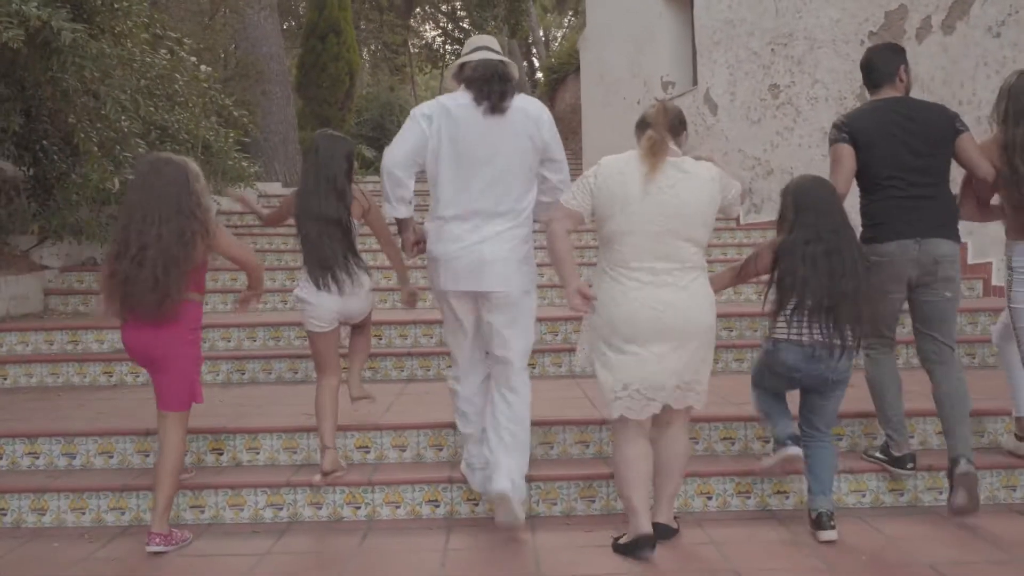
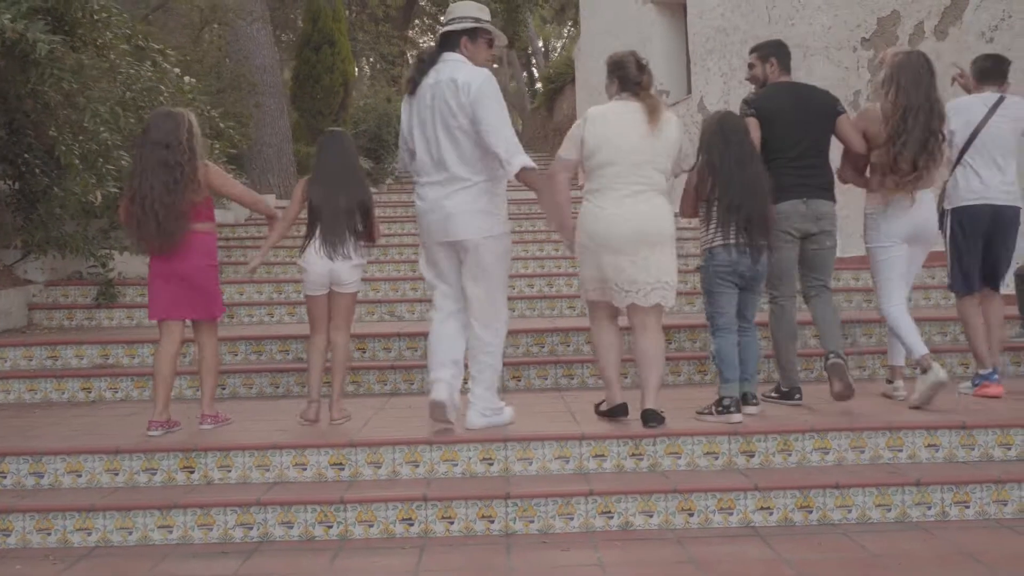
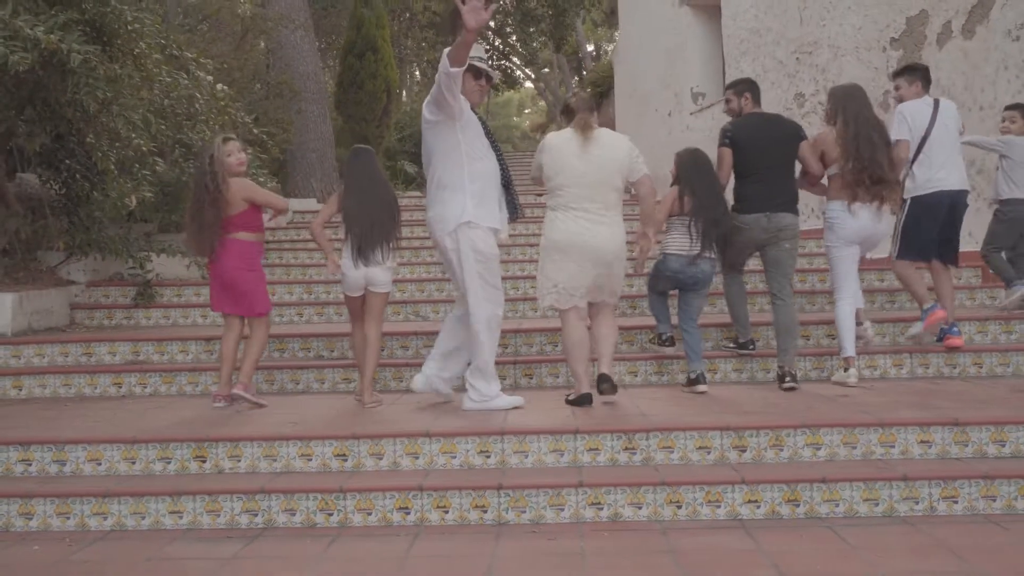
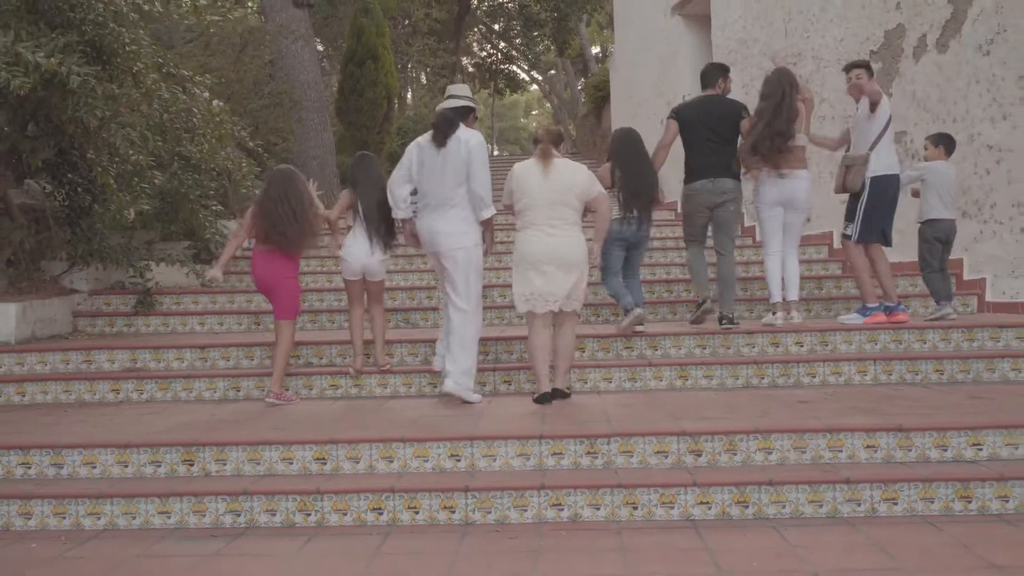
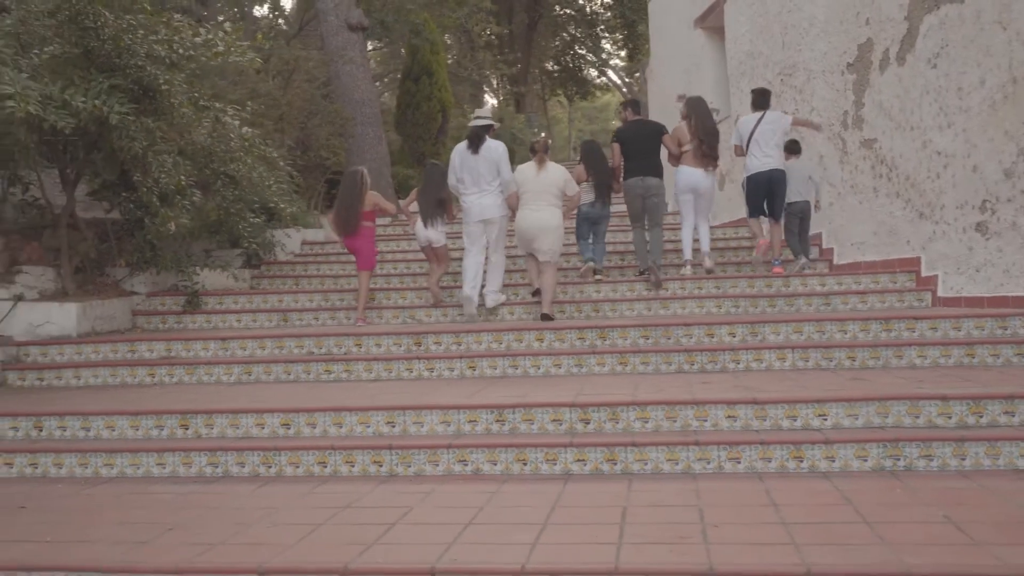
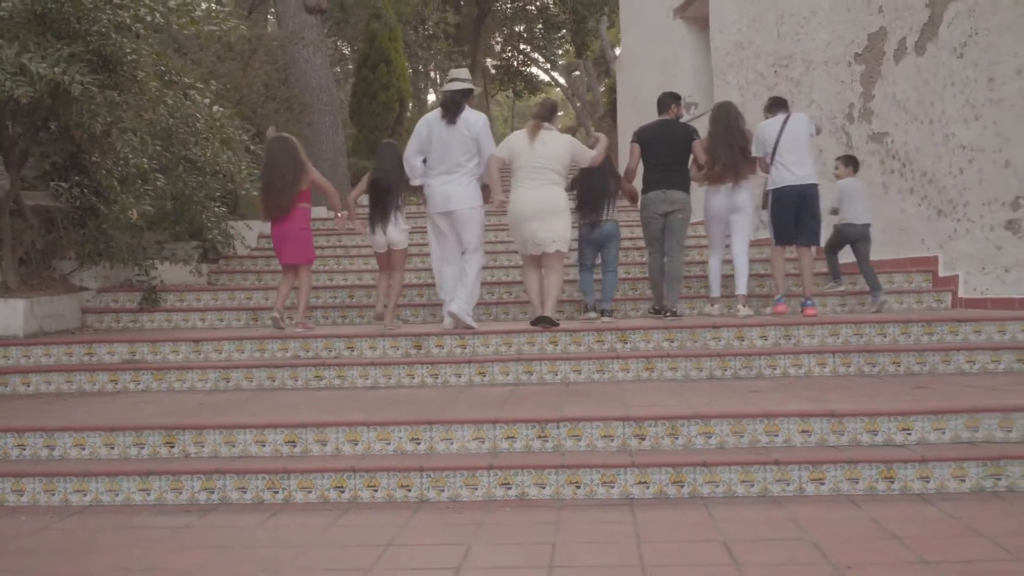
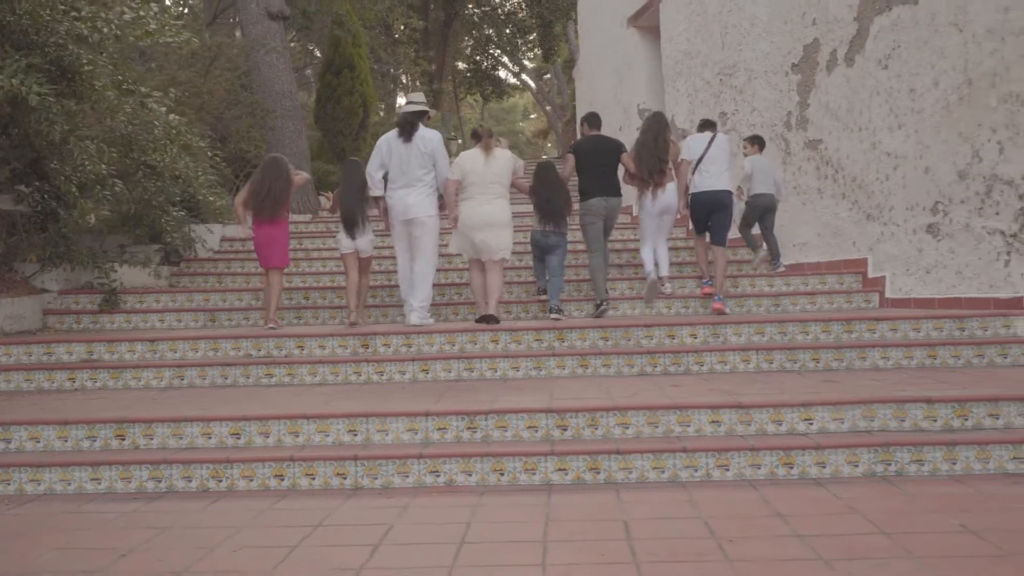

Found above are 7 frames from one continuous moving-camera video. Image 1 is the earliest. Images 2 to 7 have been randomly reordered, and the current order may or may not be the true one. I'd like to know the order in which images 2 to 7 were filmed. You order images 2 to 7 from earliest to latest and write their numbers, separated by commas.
2, 3, 4, 6, 7, 5
